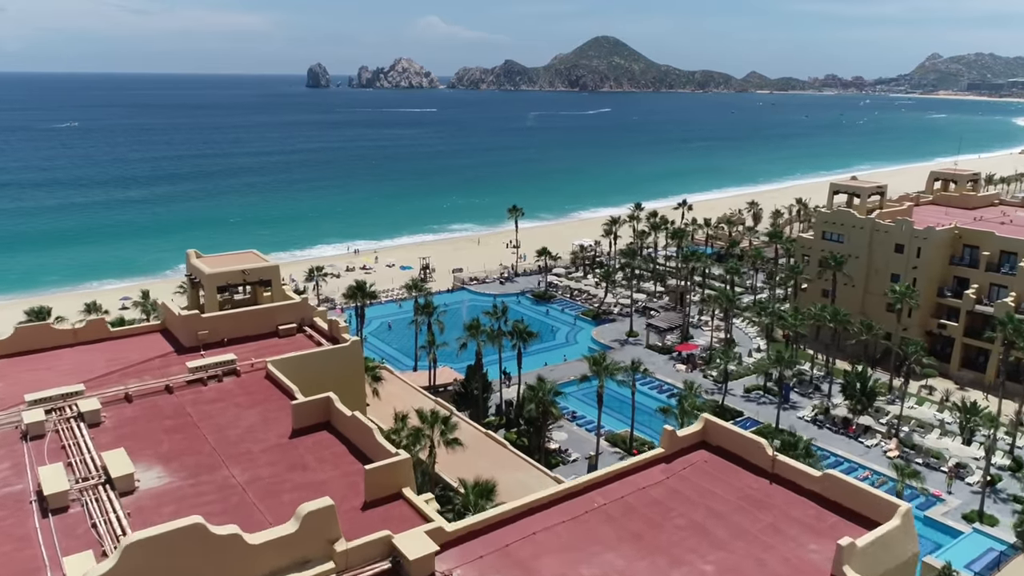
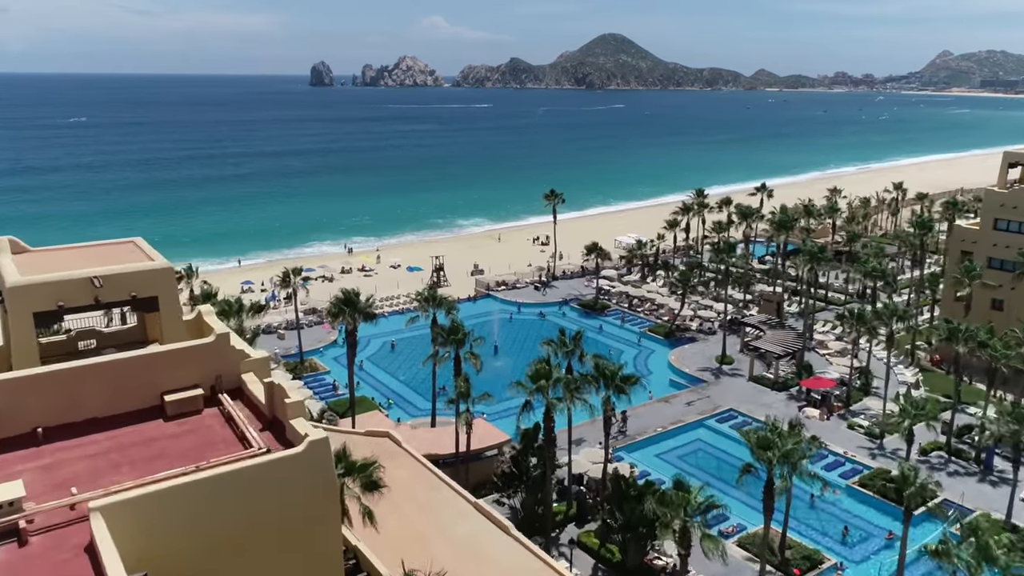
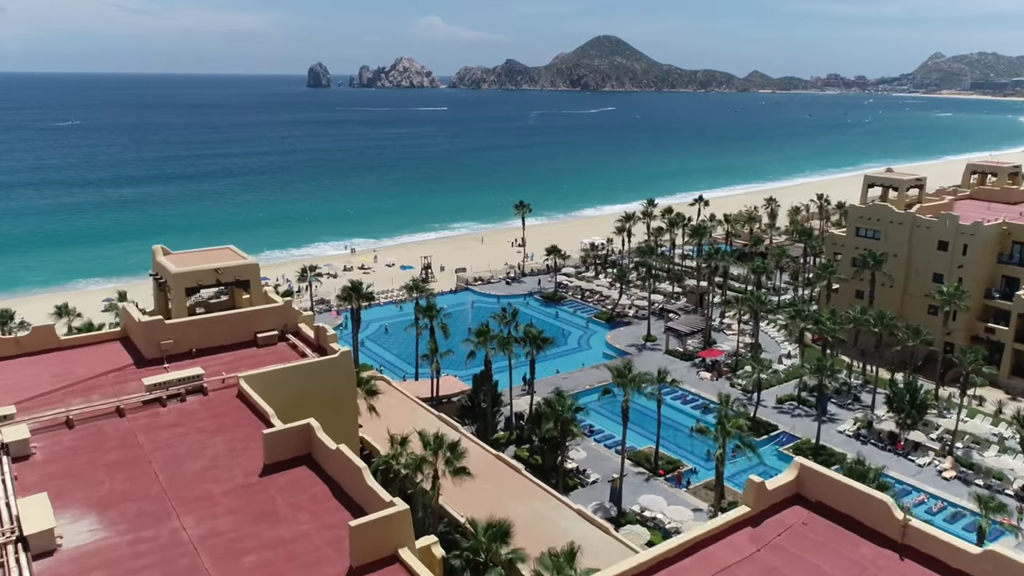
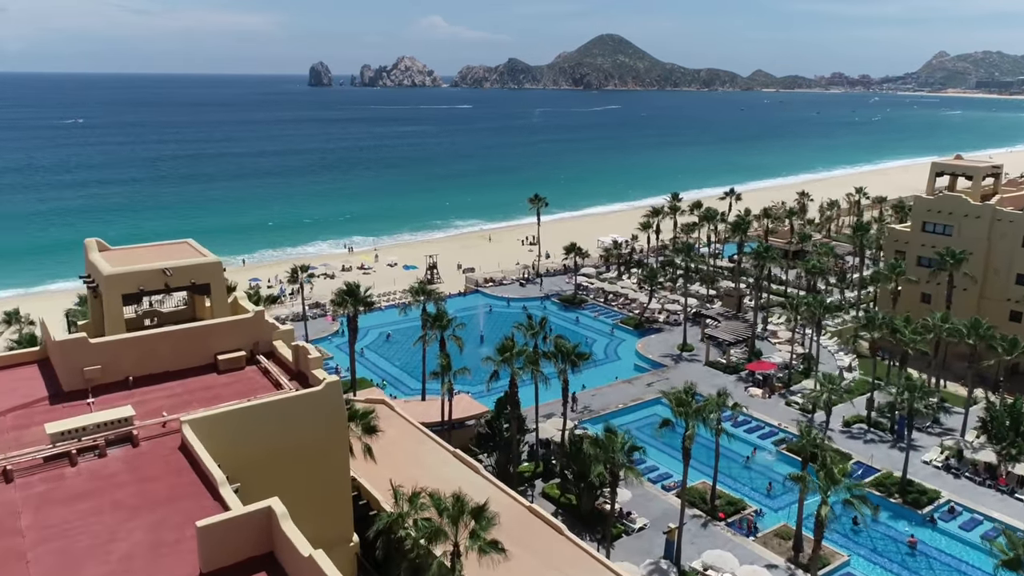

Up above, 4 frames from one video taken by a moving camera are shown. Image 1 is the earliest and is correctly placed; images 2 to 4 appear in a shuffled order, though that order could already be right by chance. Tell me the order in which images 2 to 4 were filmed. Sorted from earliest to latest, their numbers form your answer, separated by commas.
3, 4, 2
